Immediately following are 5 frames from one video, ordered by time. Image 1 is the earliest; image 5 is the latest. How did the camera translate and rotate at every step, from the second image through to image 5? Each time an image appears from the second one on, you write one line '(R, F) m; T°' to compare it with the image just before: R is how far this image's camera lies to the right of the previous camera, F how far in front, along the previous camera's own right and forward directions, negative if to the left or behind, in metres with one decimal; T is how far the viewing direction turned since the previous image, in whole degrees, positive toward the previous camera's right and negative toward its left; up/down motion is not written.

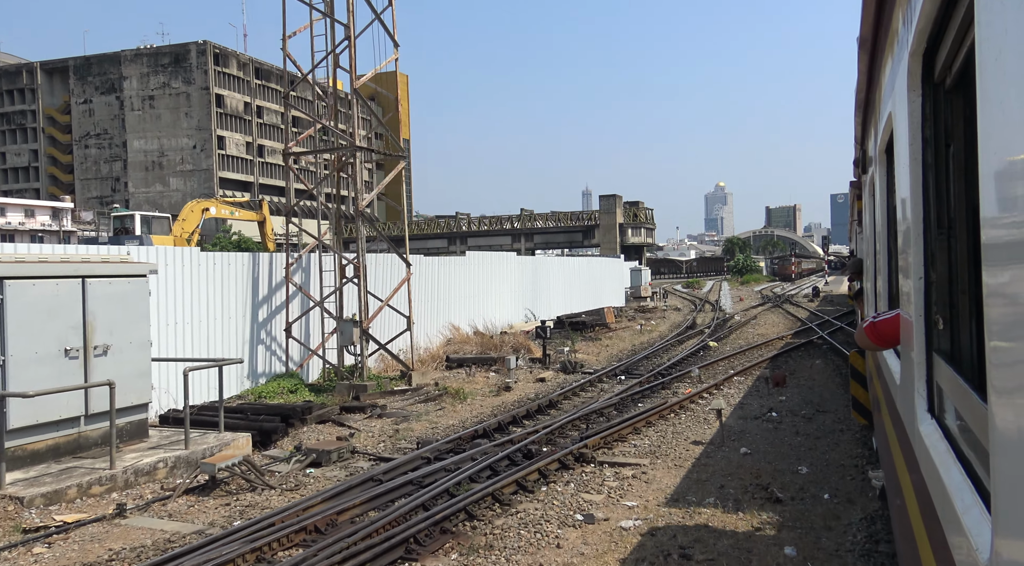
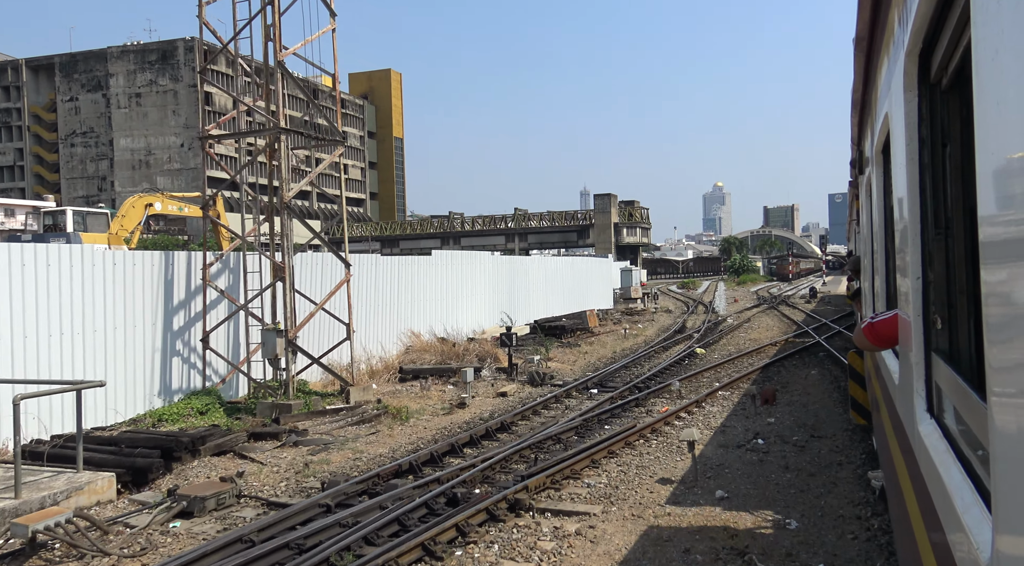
(+0.6, +1.6) m; 0°
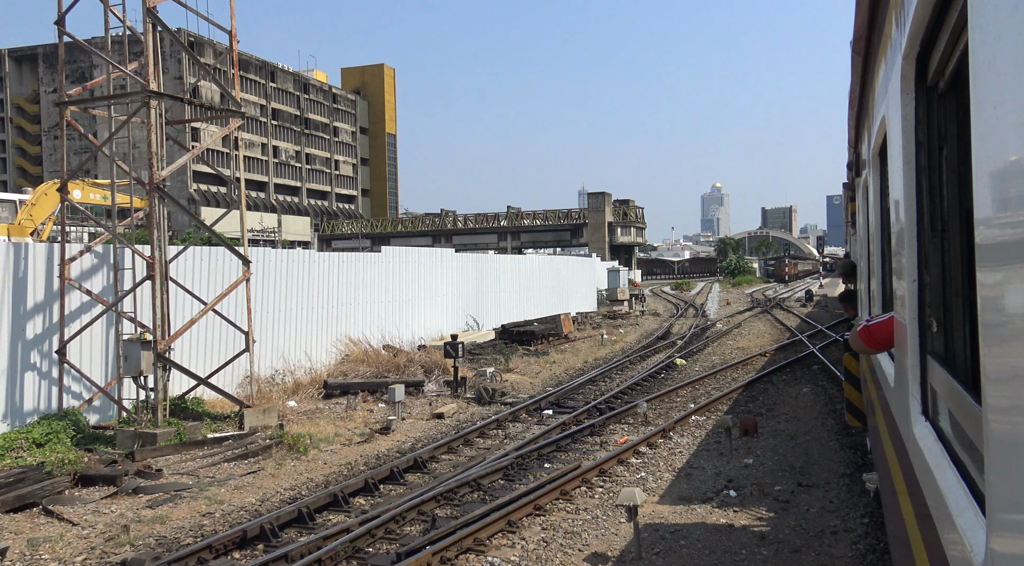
(+0.7, +2.0) m; 0°
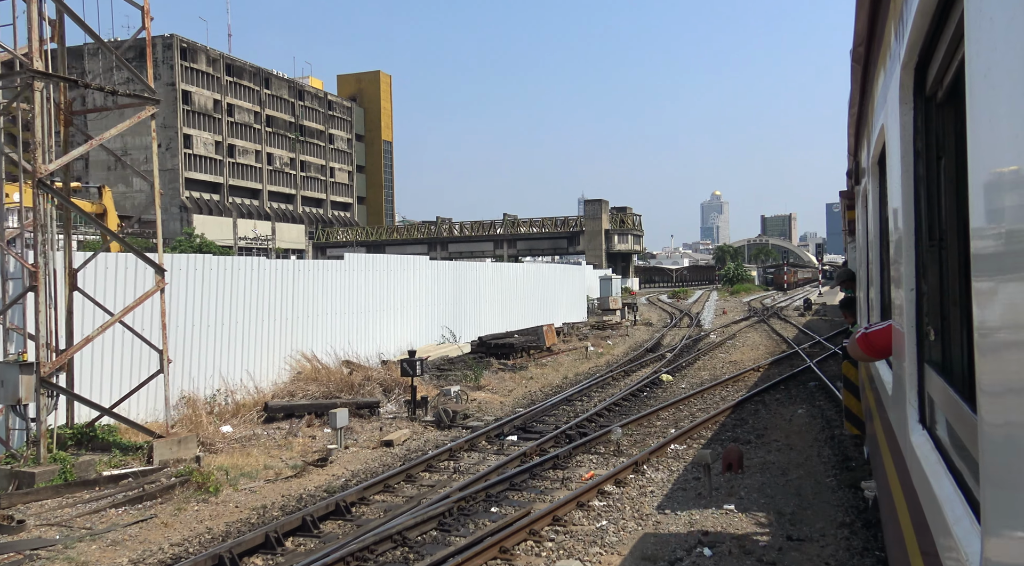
(+0.5, +1.2) m; 0°
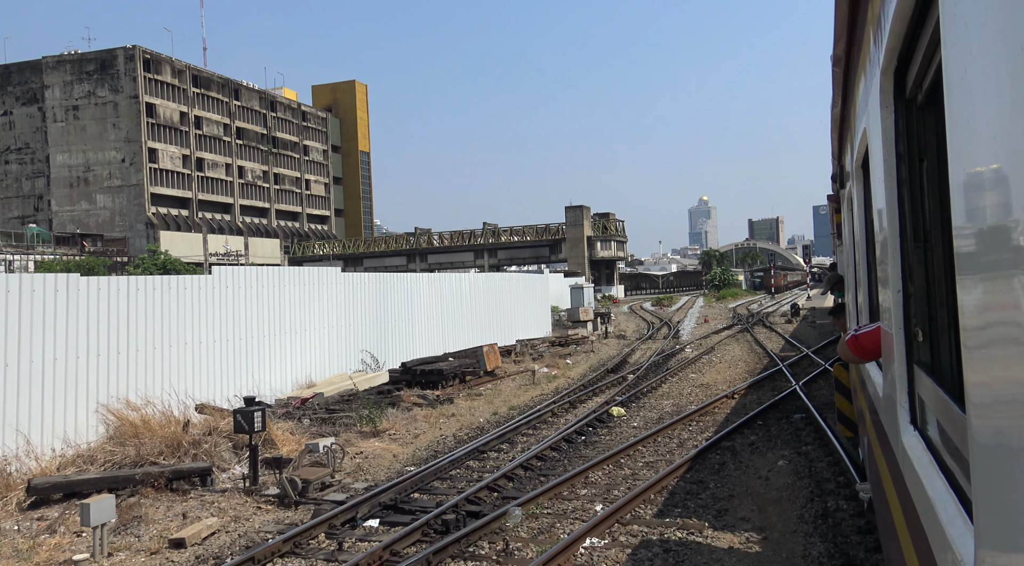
(+1.1, +3.1) m; +1°
